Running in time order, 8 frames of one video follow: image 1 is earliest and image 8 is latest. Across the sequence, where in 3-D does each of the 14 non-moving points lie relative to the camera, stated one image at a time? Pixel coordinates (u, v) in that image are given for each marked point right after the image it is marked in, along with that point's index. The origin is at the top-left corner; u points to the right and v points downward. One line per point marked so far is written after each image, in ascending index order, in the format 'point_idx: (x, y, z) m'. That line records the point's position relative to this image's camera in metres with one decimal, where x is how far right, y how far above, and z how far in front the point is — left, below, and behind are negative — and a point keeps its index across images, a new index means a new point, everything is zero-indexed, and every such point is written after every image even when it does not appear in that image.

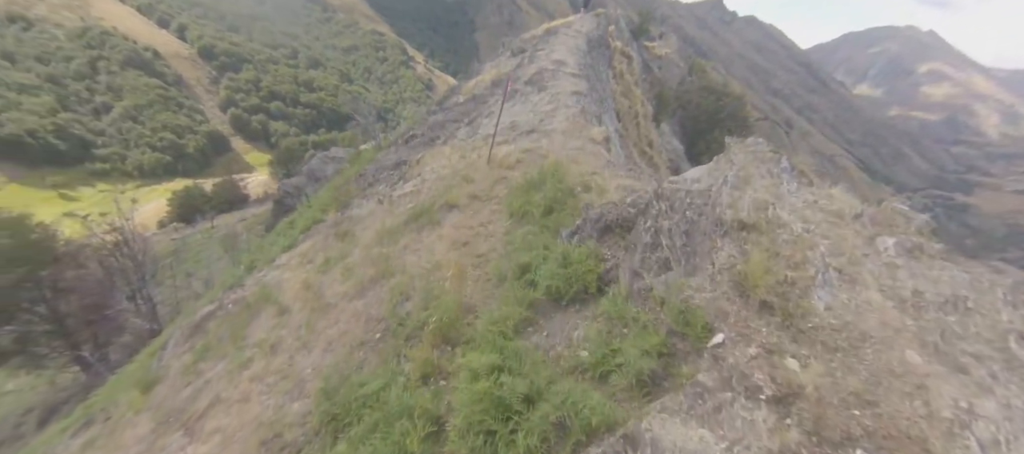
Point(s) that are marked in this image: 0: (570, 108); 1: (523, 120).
0: (+2.5, +5.3, +18.8) m
1: (+0.4, +4.5, +18.1) m
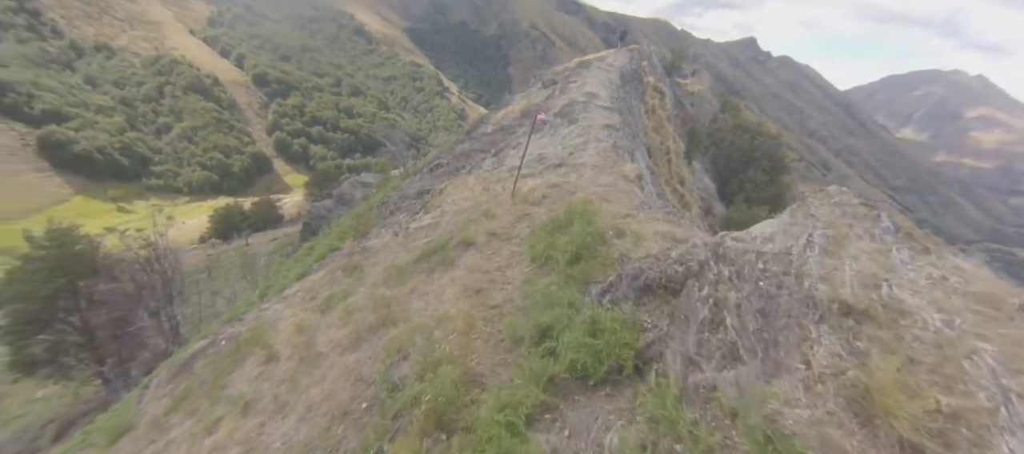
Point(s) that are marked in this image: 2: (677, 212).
0: (+3.7, +3.6, +17.9) m
1: (+1.6, +3.0, +17.3) m
2: (+3.8, +0.4, +10.0) m
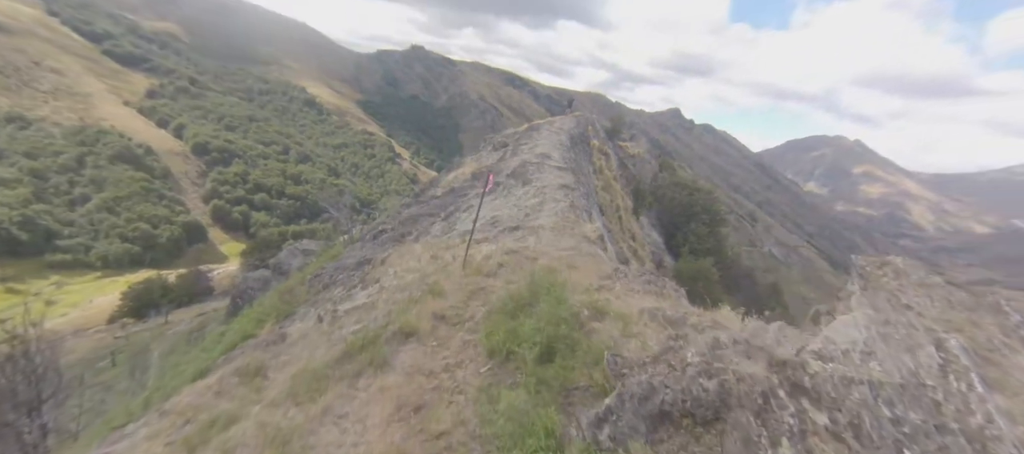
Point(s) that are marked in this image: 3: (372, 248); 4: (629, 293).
0: (+1.8, +1.0, +16.9) m
1: (-0.2, +0.4, +16.0) m
2: (+2.9, -1.1, +8.7) m
3: (-6.0, -0.9, +18.1) m
4: (+2.0, -1.2, +7.4) m
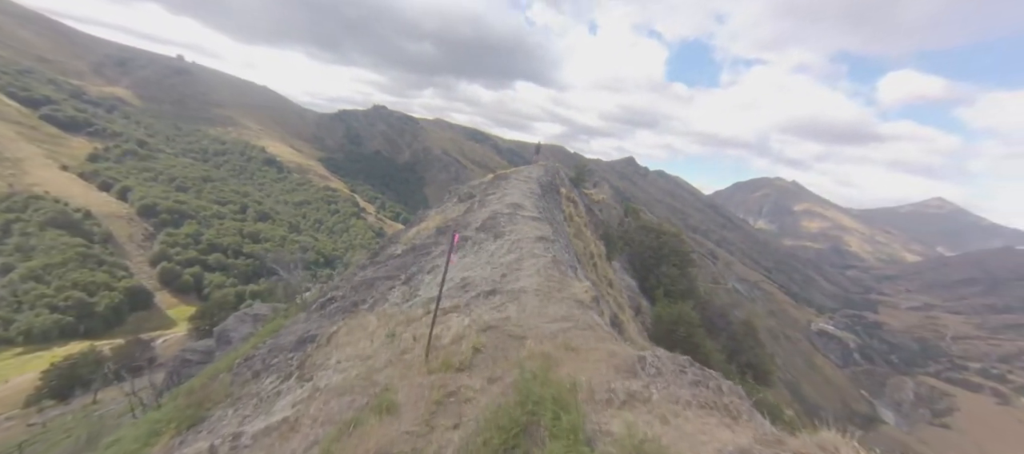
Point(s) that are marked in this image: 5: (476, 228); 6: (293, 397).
0: (+0.9, -1.0, +14.6) m
1: (-1.1, -1.6, +13.5) m
2: (+2.6, -2.1, +6.3) m
3: (-6.9, -3.3, +15.0) m
4: (+1.9, -2.1, +4.9) m
5: (-1.4, 0.0, +18.0) m
6: (-4.4, -3.4, +8.5) m
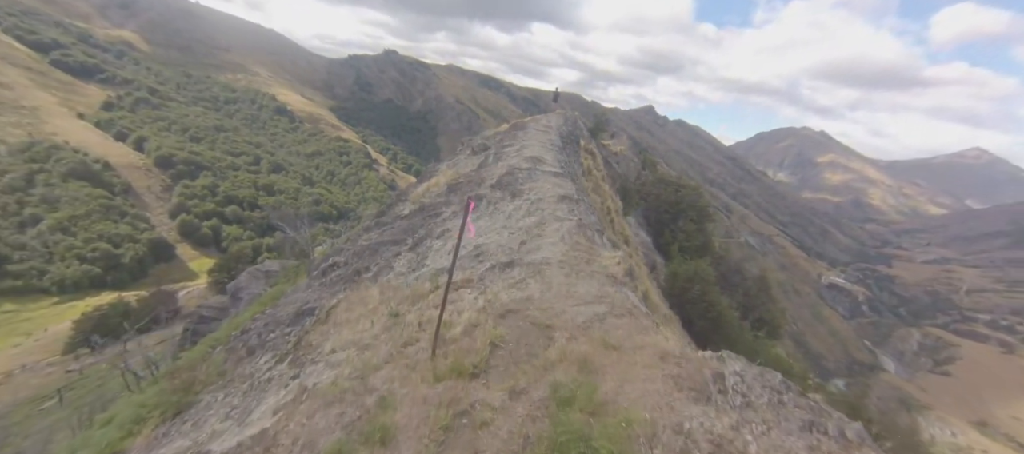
0: (+1.5, +0.2, +12.9) m
1: (-0.5, -0.5, +11.9) m
2: (+3.0, -1.8, +4.7) m
3: (-6.3, -2.1, +13.8) m
4: (+2.2, -1.9, +3.4) m
5: (-0.8, +1.6, +16.2) m
6: (-4.0, -2.9, +7.3) m
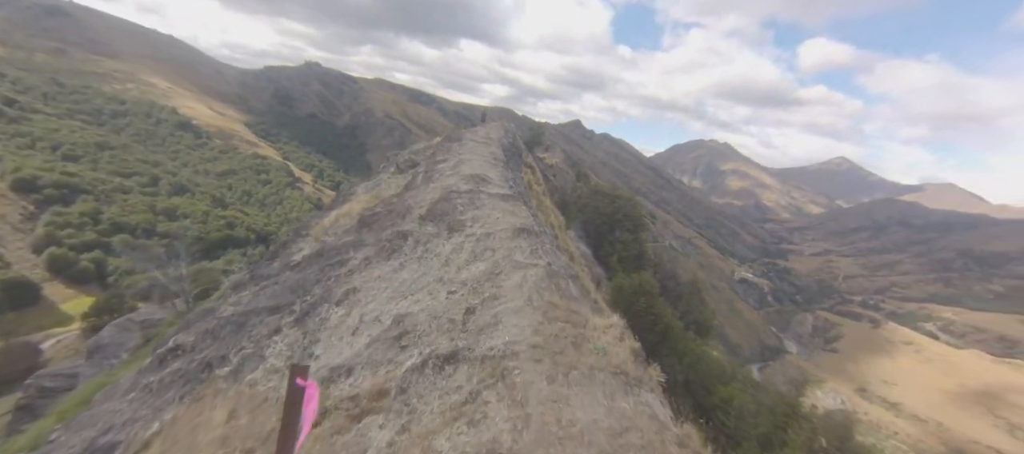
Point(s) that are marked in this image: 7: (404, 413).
0: (+0.2, -0.9, +9.0) m
1: (-1.6, -1.6, +7.7) m
2: (+3.0, -2.5, +1.0) m
3: (-7.5, -3.5, +8.6) m
4: (+2.4, -2.6, -0.4) m
5: (-2.6, +0.3, +12.0) m
6: (-4.2, -4.0, +2.5) m
7: (-1.4, -2.4, +5.5) m
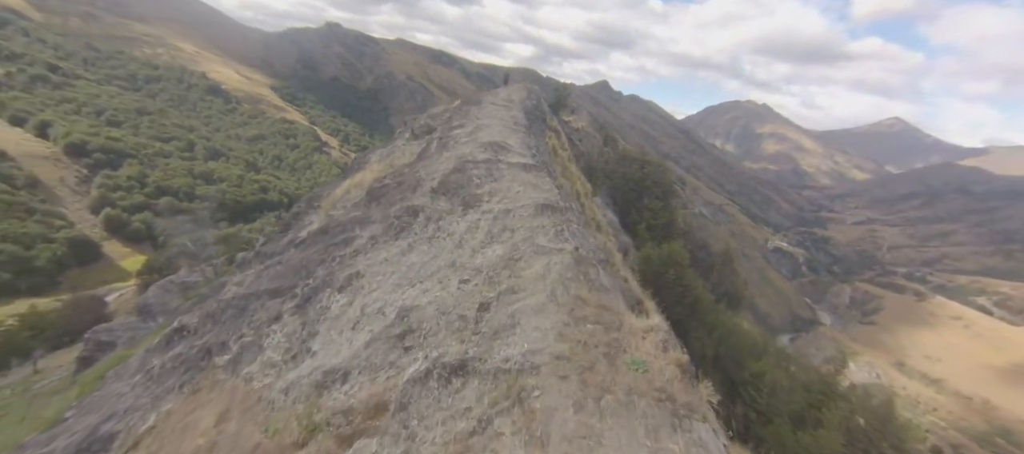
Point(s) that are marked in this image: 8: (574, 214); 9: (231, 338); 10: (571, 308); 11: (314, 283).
0: (+0.6, -0.5, +7.8) m
1: (-1.3, -1.3, +6.7) m
2: (+2.9, -2.8, -0.1) m
3: (-7.1, -3.0, +8.1) m
4: (+2.3, -3.0, -1.5) m
5: (-2.0, +1.0, +10.8) m
6: (-4.2, -4.1, +1.9) m
7: (-1.2, -2.3, +4.5) m
8: (+1.4, +0.3, +10.1) m
9: (-5.3, -2.1, +8.0) m
10: (+0.9, -1.3, +6.2) m
11: (-4.0, -1.2, +8.7) m
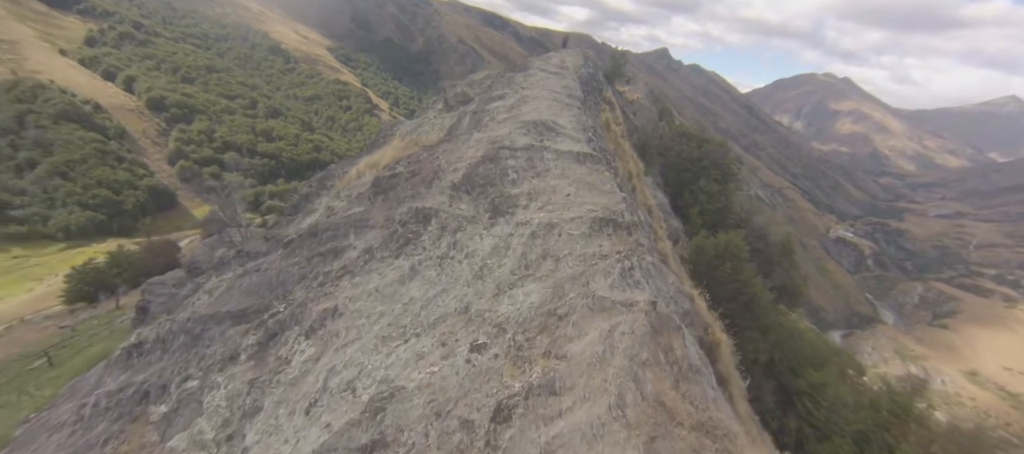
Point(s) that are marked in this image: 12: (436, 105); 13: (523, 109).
0: (+1.1, -1.0, +5.1) m
1: (-0.9, -1.7, +4.2) m
2: (+2.5, -3.9, -2.8) m
3: (-6.7, -3.0, +6.3) m
4: (+1.7, -4.2, -4.1) m
5: (-1.1, +0.8, +8.2) m
6: (-4.5, -4.6, -0.1) m
7: (-1.1, -2.9, +2.1) m
8: (+2.2, -0.1, +7.3) m
9: (-4.9, -2.2, +6.0) m
10: (+1.2, -1.9, +3.5) m
11: (-3.5, -1.3, +6.4) m
12: (-3.2, +5.0, +17.6) m
13: (+0.3, +3.4, +12.3) m
